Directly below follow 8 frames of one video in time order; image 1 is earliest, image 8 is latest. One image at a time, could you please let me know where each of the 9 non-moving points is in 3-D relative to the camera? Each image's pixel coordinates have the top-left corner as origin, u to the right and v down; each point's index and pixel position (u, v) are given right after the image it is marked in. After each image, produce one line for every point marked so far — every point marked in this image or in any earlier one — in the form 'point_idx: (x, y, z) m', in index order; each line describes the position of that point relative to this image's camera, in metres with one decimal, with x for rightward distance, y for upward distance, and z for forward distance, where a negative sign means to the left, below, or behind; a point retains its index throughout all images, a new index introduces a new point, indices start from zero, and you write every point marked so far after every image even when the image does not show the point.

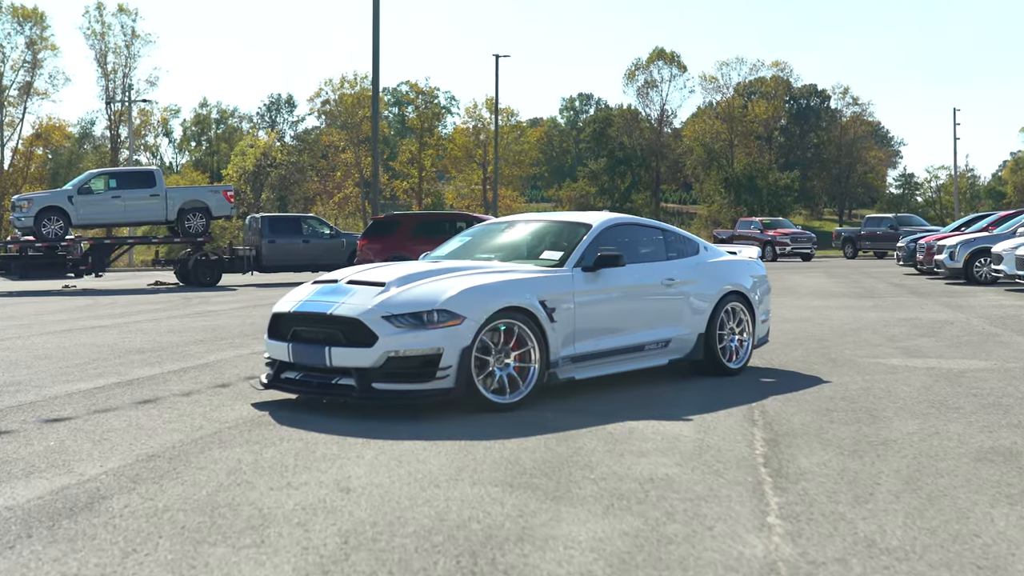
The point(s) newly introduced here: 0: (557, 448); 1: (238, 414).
0: (+0.1, -0.5, +8.1) m
1: (-1.0, -0.5, +8.9) m
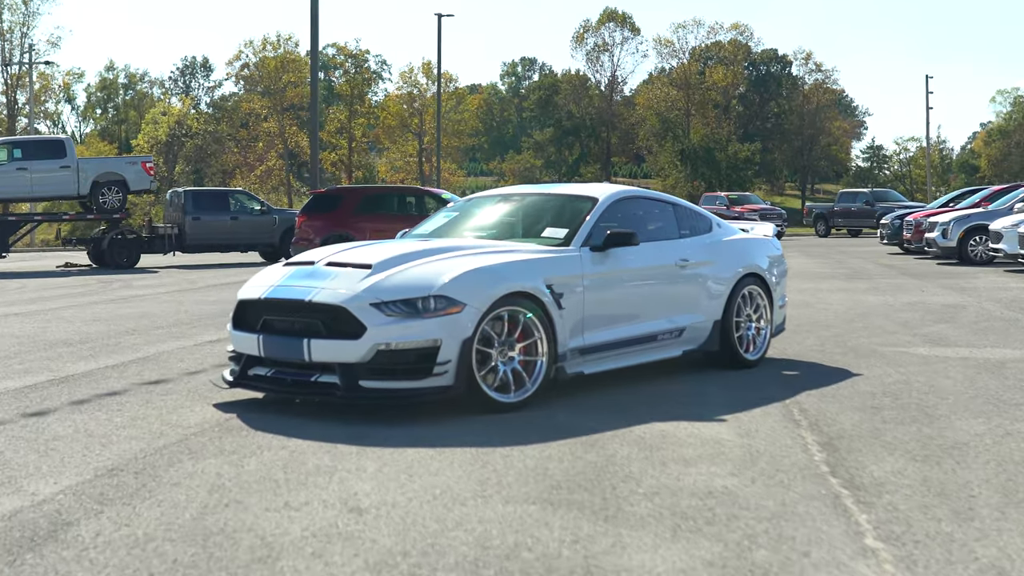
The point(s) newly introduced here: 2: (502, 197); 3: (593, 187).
0: (+0.2, -0.5, +7.0) m
1: (-1.0, -0.4, +7.8) m
2: (0.0, +0.3, +8.5) m
3: (+0.3, +0.3, +8.3) m
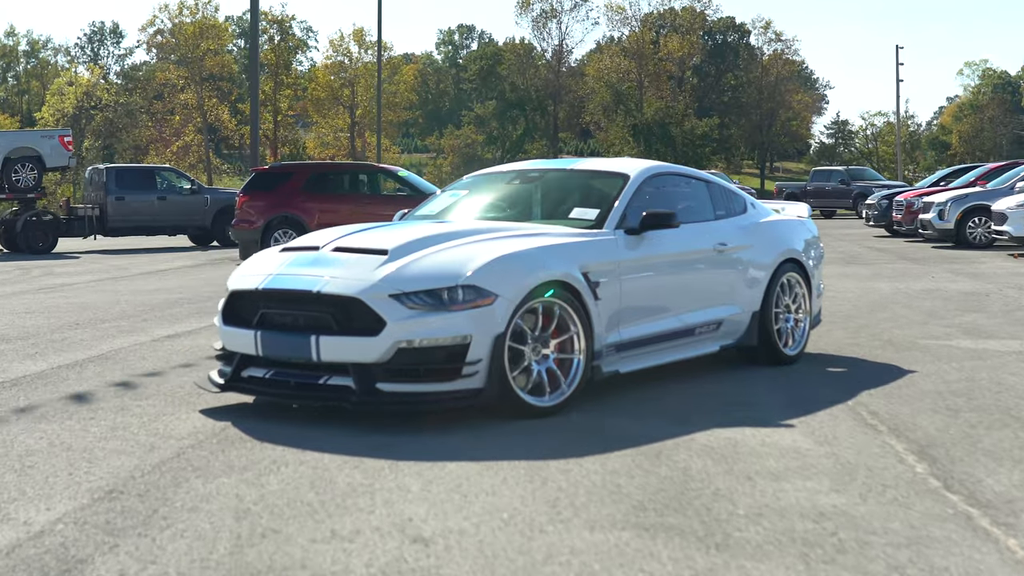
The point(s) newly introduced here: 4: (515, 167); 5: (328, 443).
0: (+0.4, -0.5, +6.1) m
1: (-0.9, -0.4, +6.8) m
2: (0.0, +0.4, +7.6) m
3: (+0.3, +0.4, +7.4) m
4: (0.0, +0.4, +7.6) m
5: (-0.5, -0.4, +6.5) m
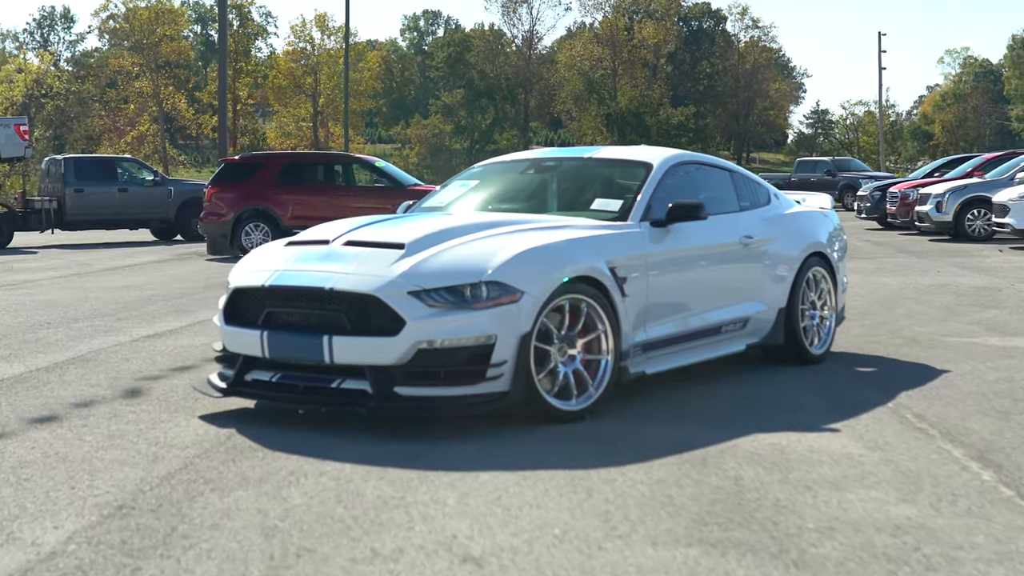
0: (+0.4, -0.4, +5.7) m
1: (-0.8, -0.4, +6.3) m
2: (+0.1, +0.4, +7.1) m
3: (+0.4, +0.4, +7.0) m
4: (+0.1, +0.4, +7.2) m
5: (-0.4, -0.4, +6.1) m
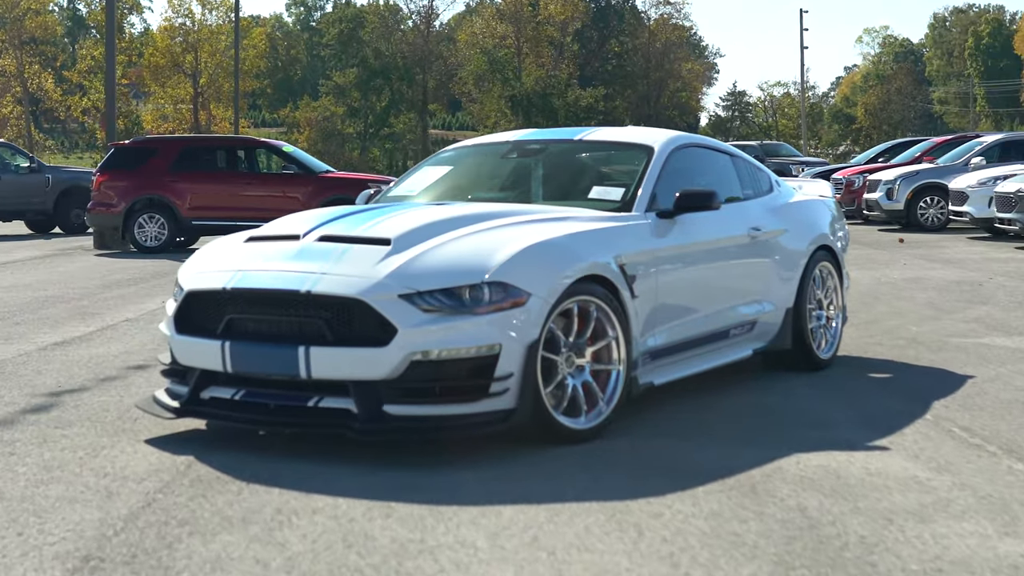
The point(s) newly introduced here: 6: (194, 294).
0: (+0.5, -0.4, +4.9) m
1: (-0.8, -0.4, +5.4) m
2: (0.0, +0.4, +6.3) m
3: (+0.3, +0.4, +6.2) m
4: (0.0, +0.4, +6.3) m
5: (-0.4, -0.4, +5.2) m
6: (-0.7, 0.0, +5.6) m
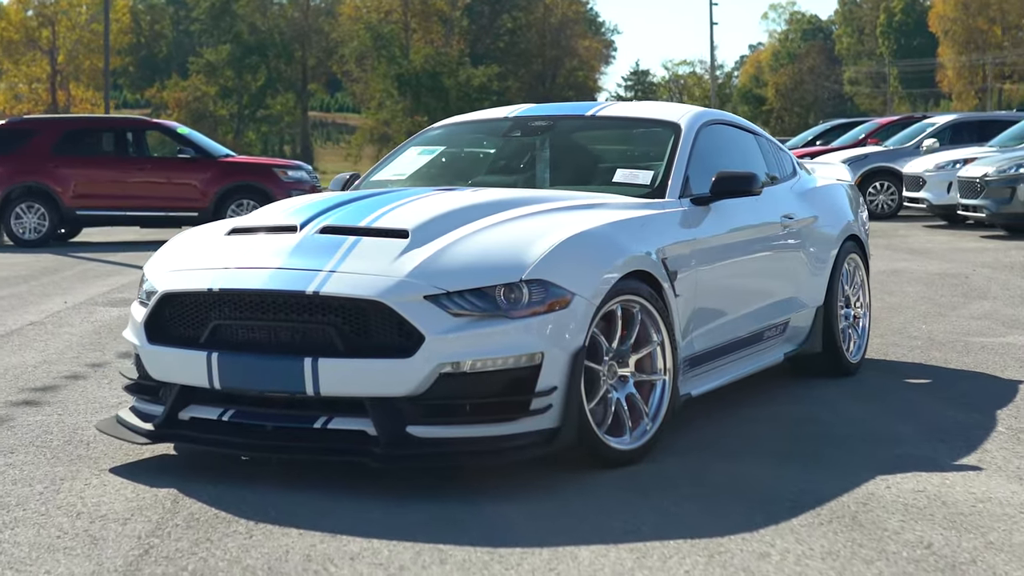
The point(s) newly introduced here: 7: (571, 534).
0: (+0.6, -0.4, +4.2) m
1: (-0.8, -0.4, +4.5) m
2: (0.0, +0.4, +5.5) m
3: (+0.3, +0.4, +5.4) m
4: (0.0, +0.4, +5.5) m
5: (-0.3, -0.4, +4.4) m
6: (-0.7, 0.0, +4.7) m
7: (+0.1, -0.4, +4.3) m
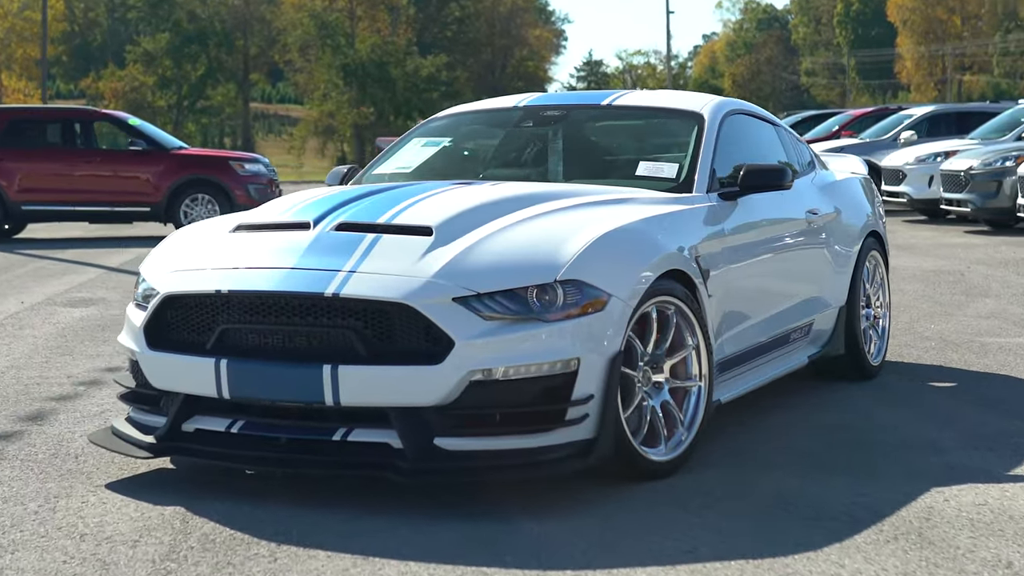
0: (+0.7, -0.4, +3.9) m
1: (-0.7, -0.4, +4.2) m
2: (0.0, +0.4, +5.2) m
3: (+0.3, +0.4, +5.1) m
4: (0.0, +0.4, +5.2) m
5: (-0.2, -0.4, +4.1) m
6: (-0.6, 0.0, +4.4) m
7: (+0.2, -0.4, +4.0) m
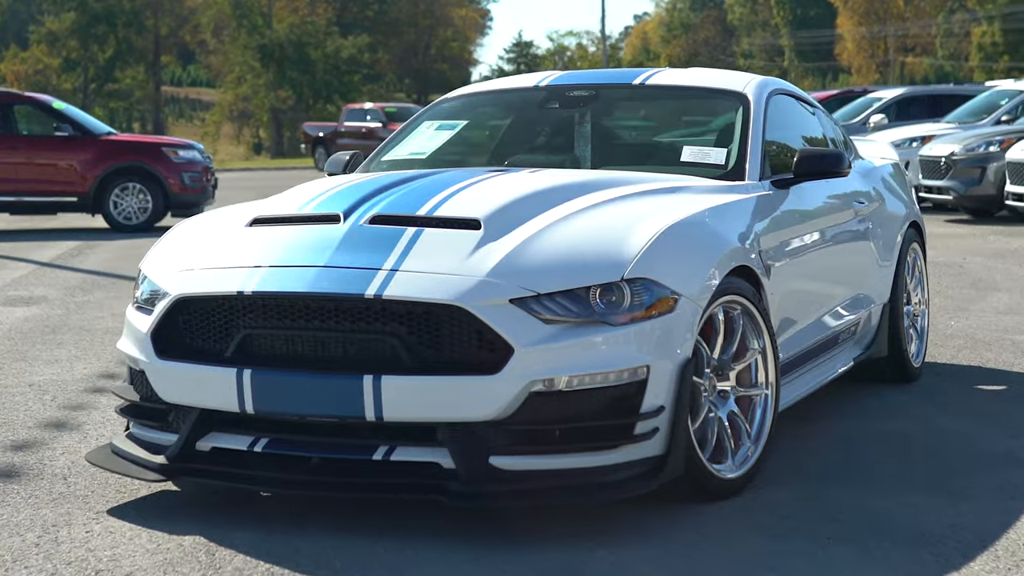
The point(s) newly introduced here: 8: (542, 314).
0: (+0.8, -0.4, +3.5) m
1: (-0.6, -0.4, +3.7) m
2: (0.0, +0.4, +4.7) m
3: (+0.4, +0.4, +4.6) m
4: (0.0, +0.4, +4.7) m
5: (-0.1, -0.4, +3.6) m
6: (-0.5, 0.0, +3.9) m
7: (+0.3, -0.4, +3.5) m
8: (+0.1, 0.0, +3.7) m
